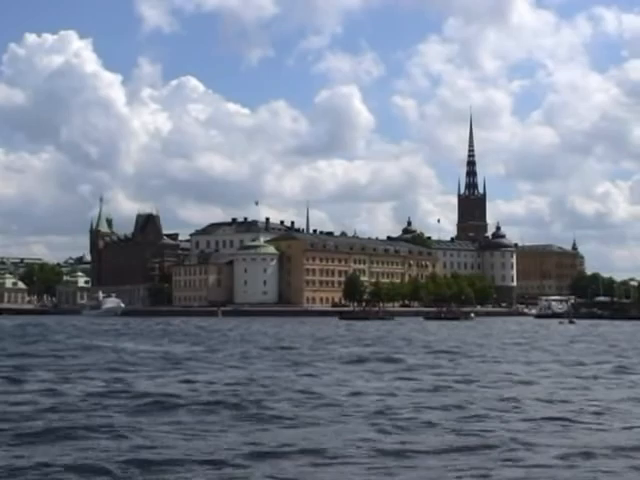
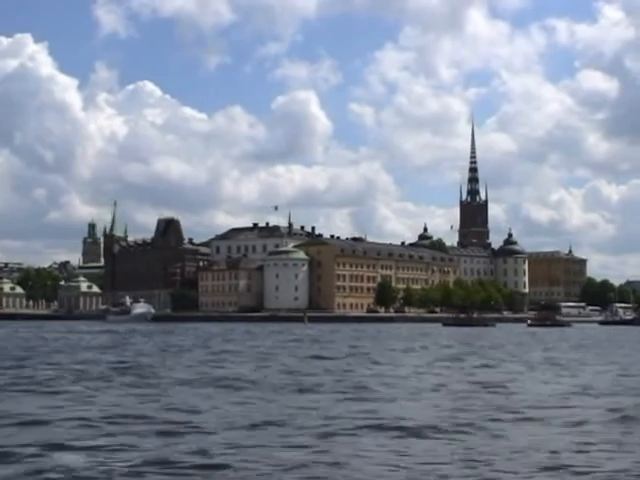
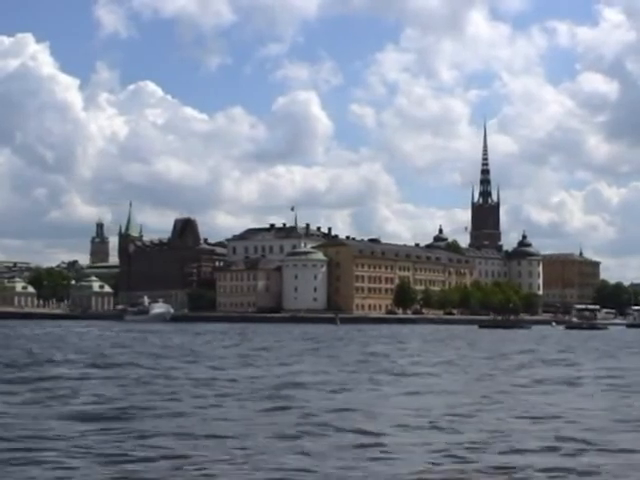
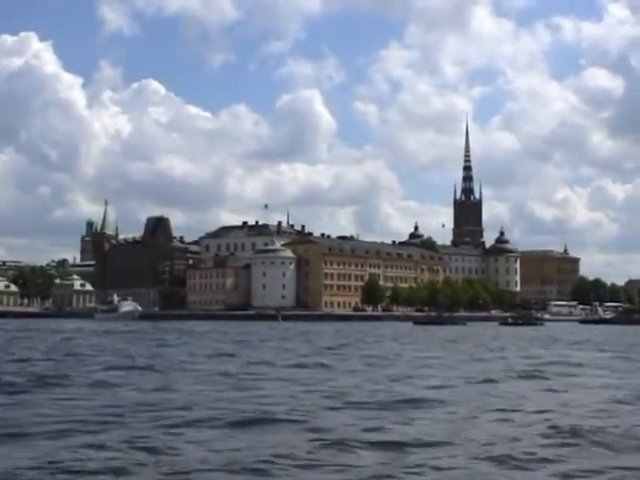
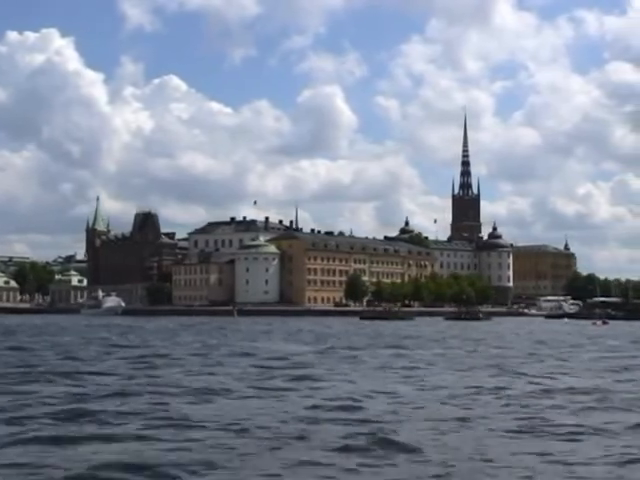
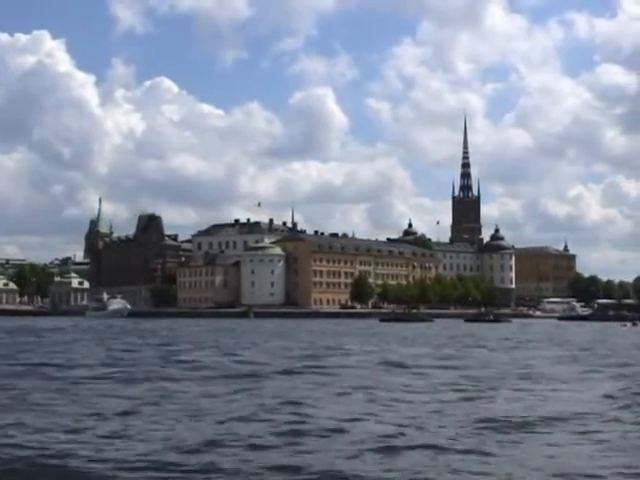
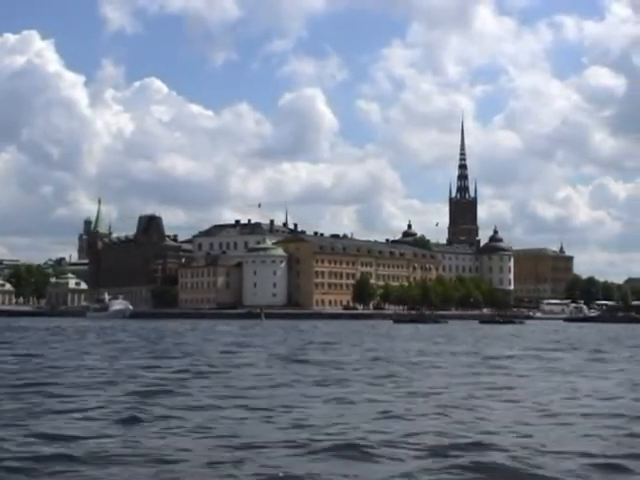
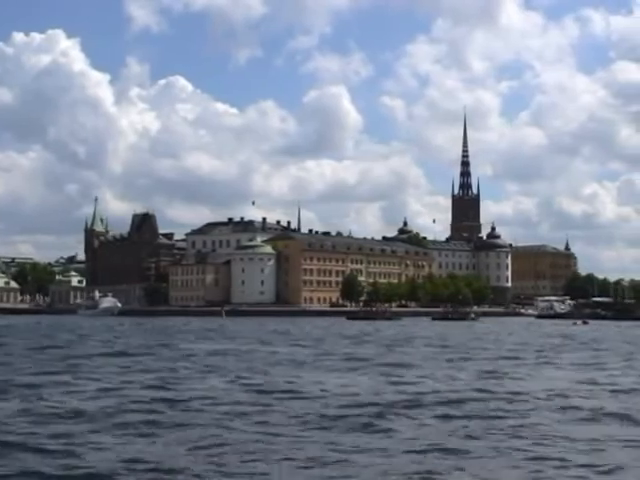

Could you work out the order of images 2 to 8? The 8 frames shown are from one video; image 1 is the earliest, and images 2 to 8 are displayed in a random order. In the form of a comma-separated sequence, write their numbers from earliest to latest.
8, 5, 6, 7, 4, 2, 3
